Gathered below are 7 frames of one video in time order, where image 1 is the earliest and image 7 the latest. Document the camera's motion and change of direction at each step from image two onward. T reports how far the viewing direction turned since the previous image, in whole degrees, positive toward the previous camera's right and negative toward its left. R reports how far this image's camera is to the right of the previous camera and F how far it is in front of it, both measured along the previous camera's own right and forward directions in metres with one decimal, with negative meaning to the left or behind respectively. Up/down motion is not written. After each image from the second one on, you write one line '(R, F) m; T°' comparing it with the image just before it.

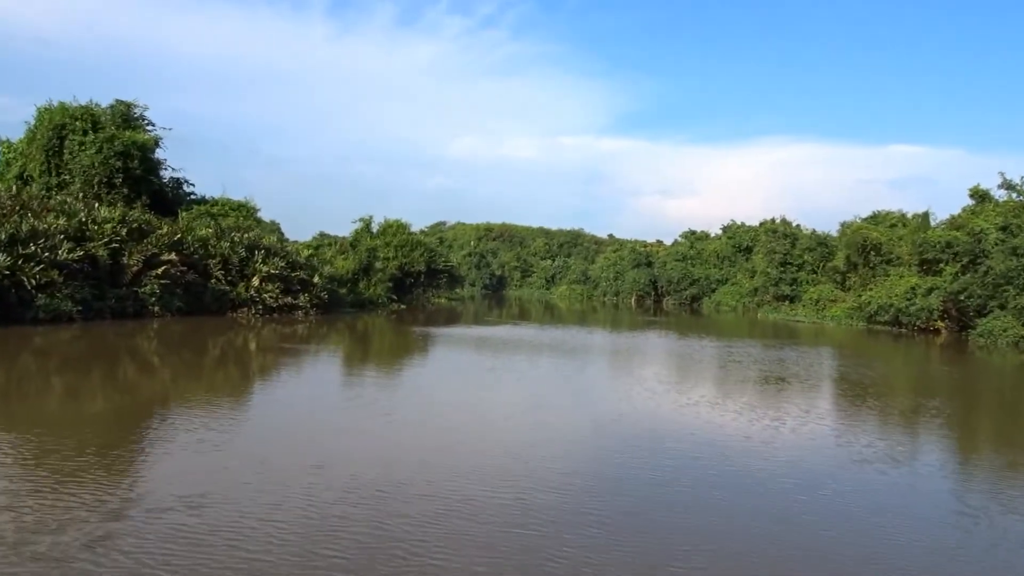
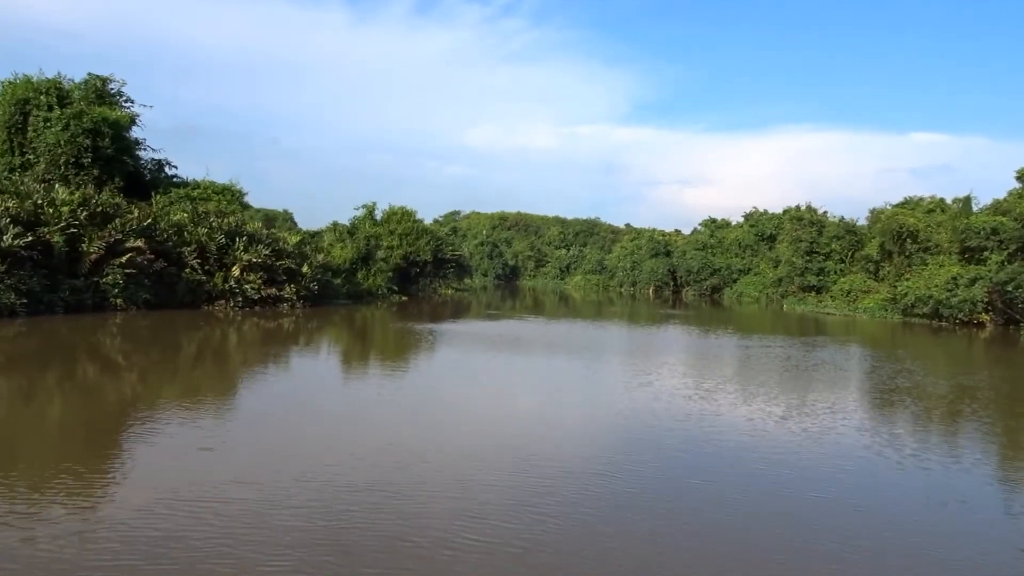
(+0.3, +2.0) m; -1°
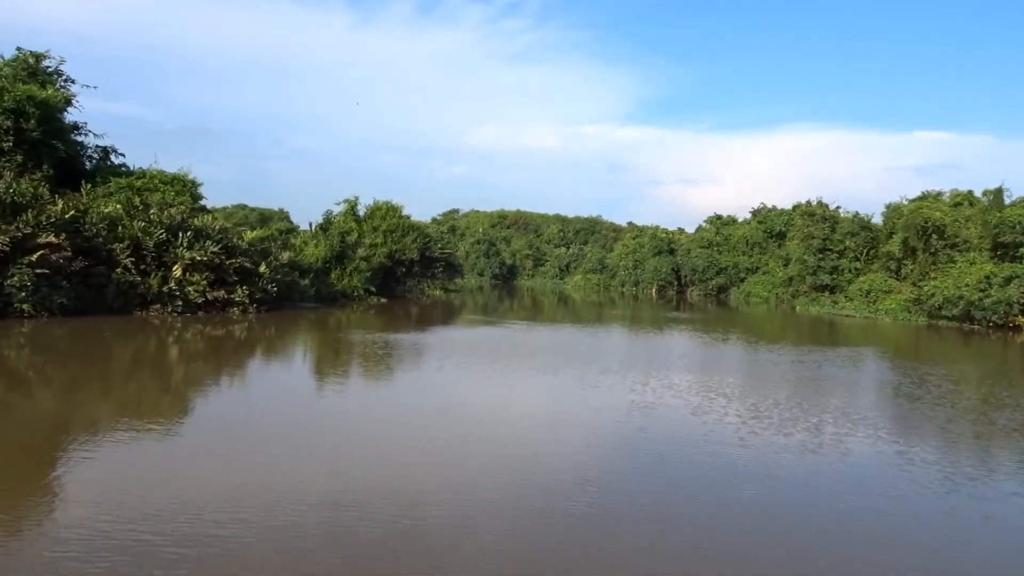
(+0.5, +2.5) m; 0°
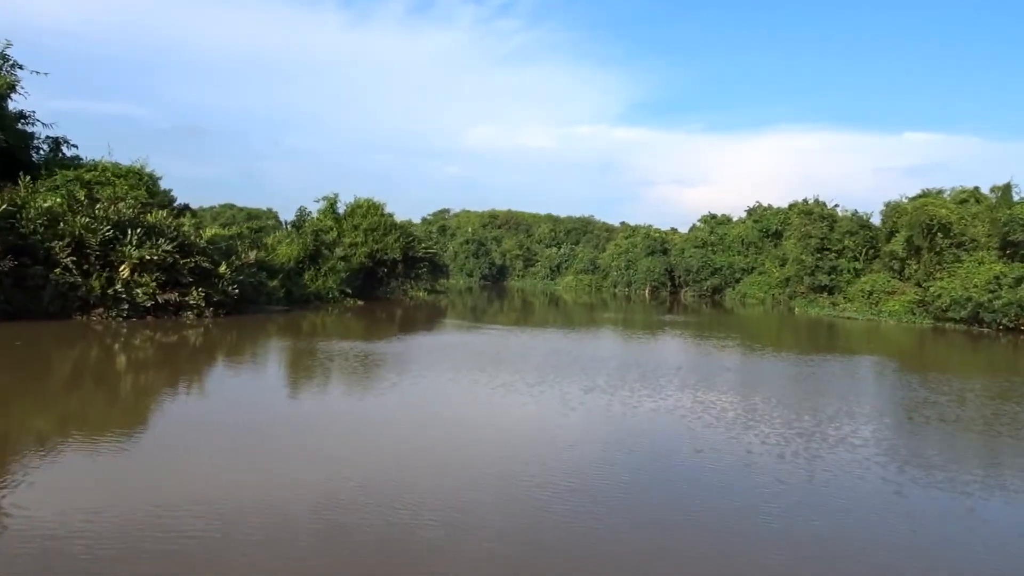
(+0.2, +1.4) m; +1°
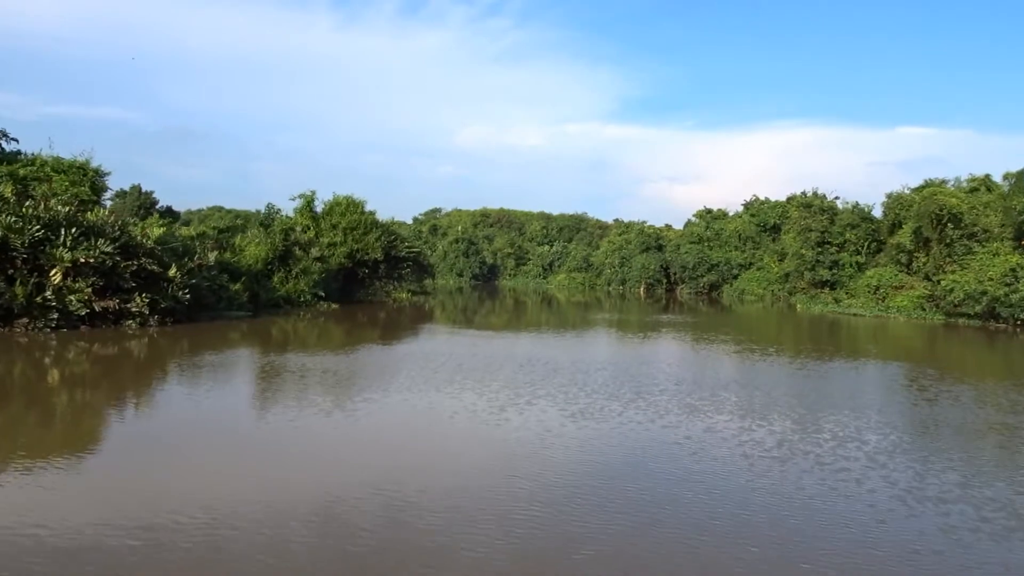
(+0.3, +1.6) m; 0°
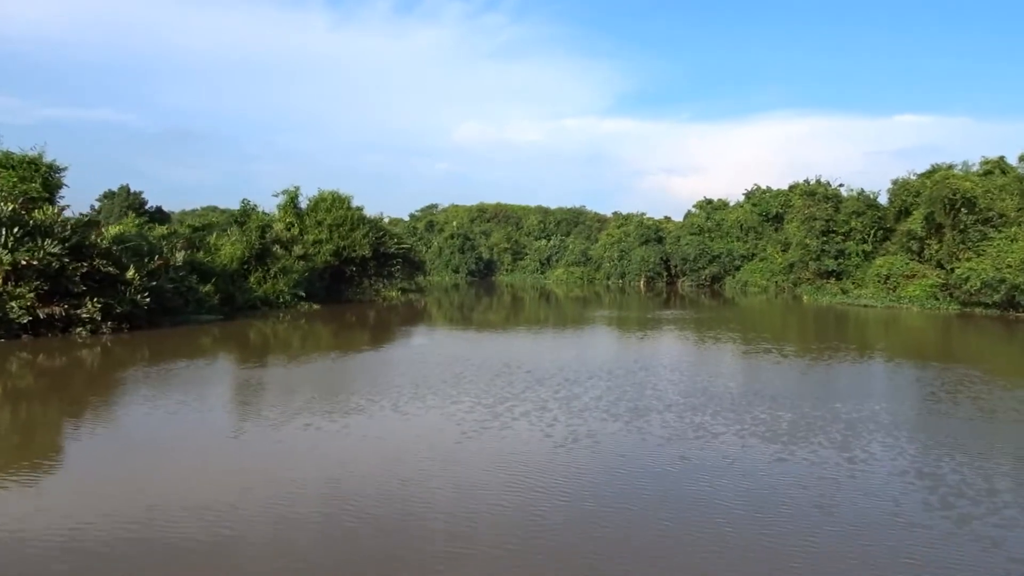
(+0.2, +1.2) m; 0°
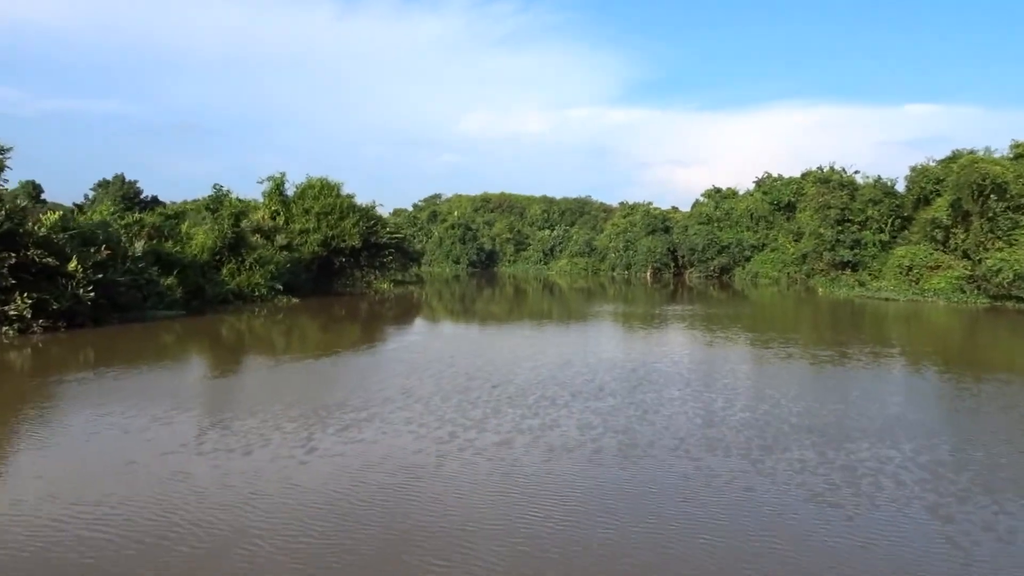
(+0.3, +1.6) m; -1°
